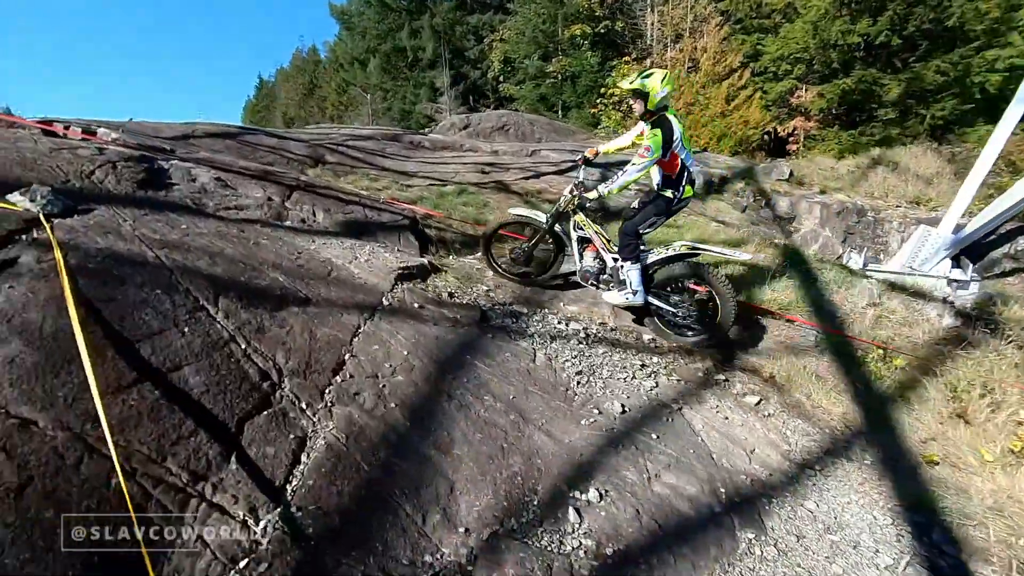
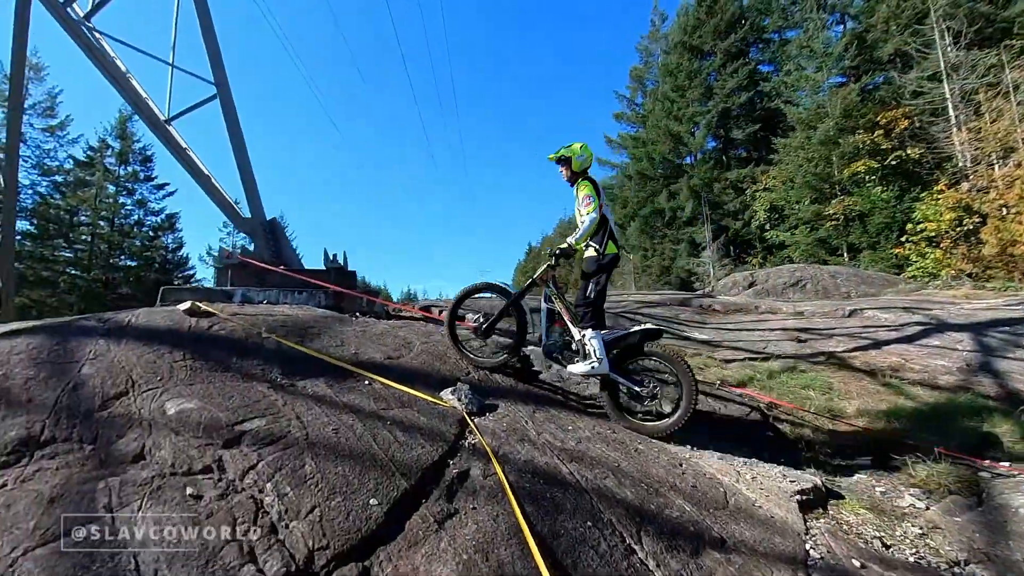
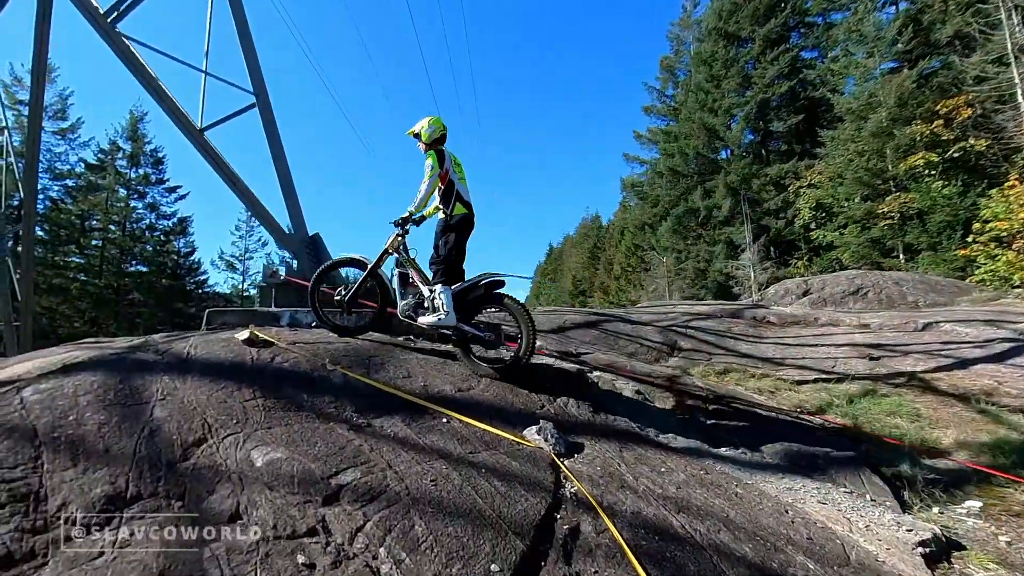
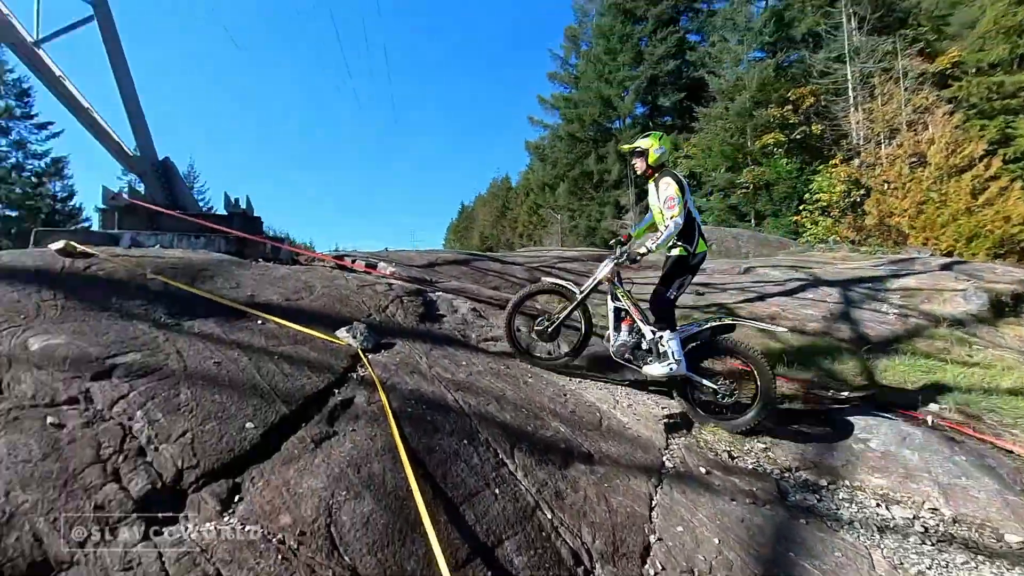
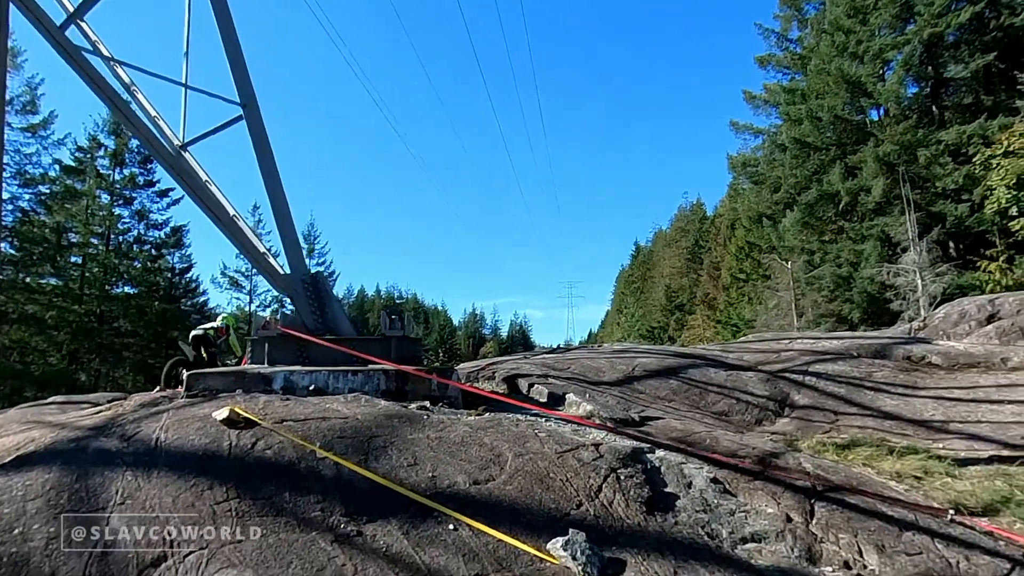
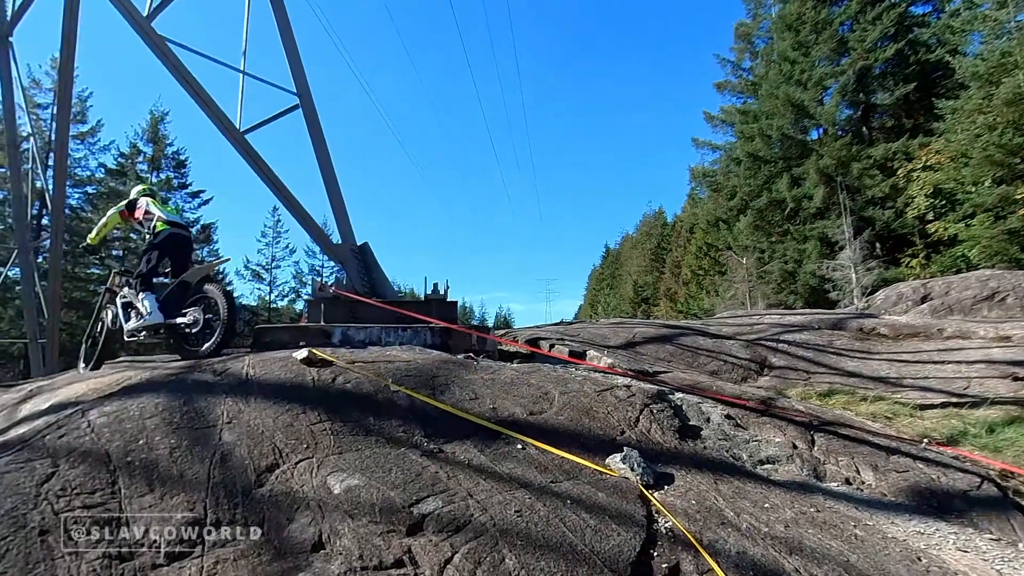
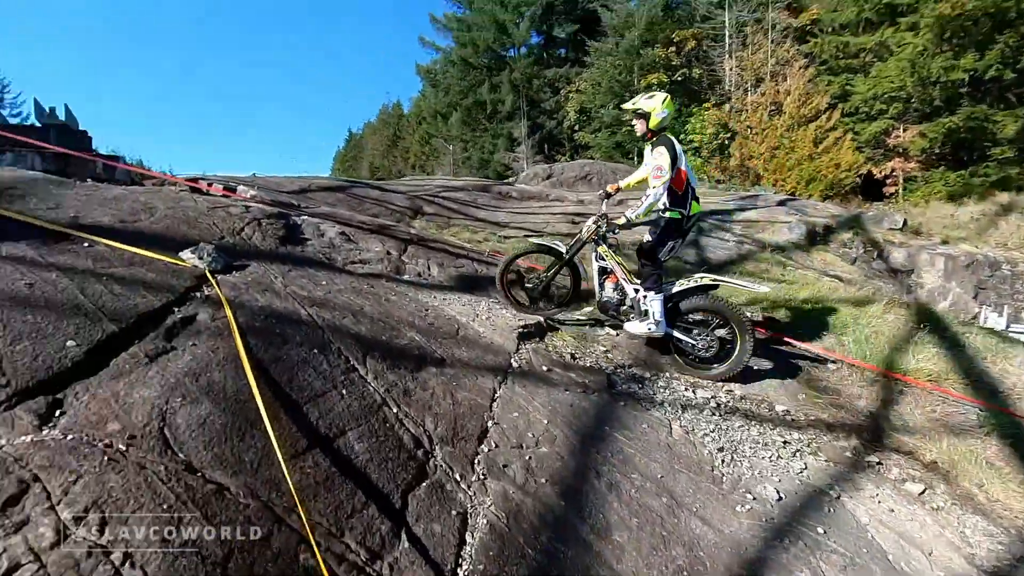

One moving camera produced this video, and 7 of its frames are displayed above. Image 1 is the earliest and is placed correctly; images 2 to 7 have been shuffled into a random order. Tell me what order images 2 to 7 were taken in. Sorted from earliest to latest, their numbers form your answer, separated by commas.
7, 4, 2, 3, 6, 5
